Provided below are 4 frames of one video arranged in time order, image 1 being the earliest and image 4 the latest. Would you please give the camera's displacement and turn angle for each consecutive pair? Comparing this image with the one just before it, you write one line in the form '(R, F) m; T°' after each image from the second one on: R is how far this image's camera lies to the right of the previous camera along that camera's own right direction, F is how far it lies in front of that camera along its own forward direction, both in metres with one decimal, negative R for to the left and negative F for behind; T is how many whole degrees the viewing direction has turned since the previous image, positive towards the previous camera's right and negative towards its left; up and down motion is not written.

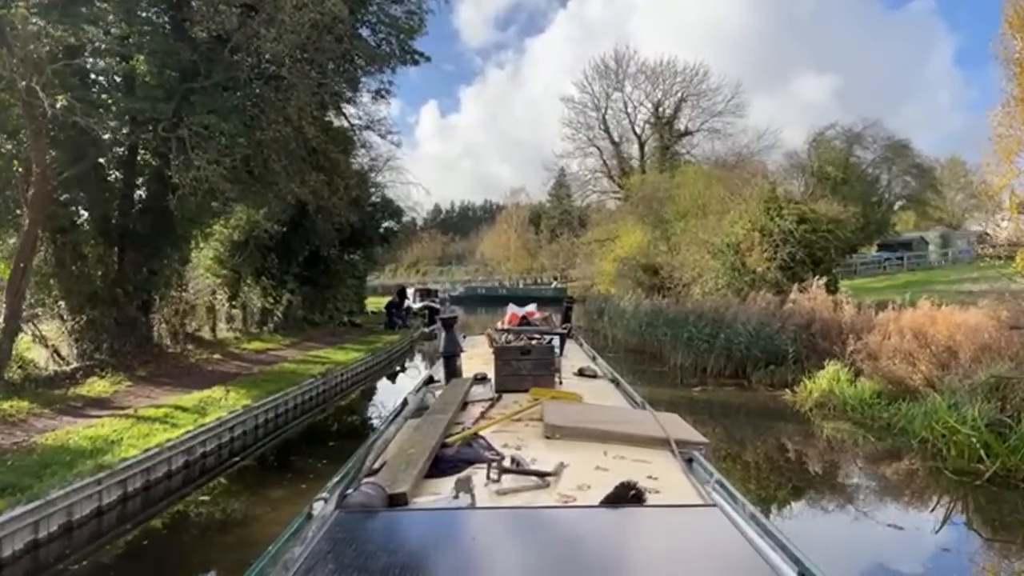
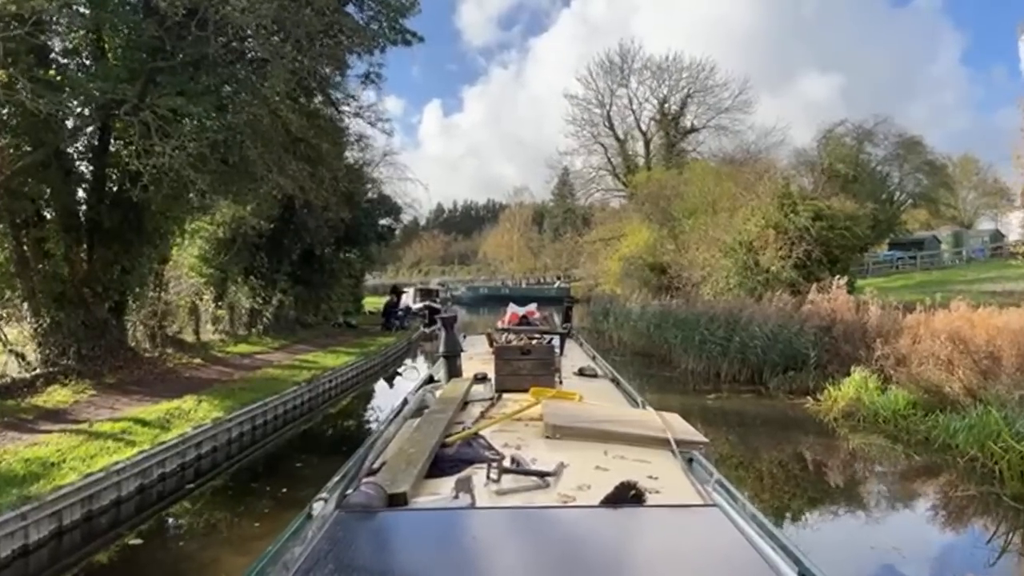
(0.0, +0.9) m; 0°
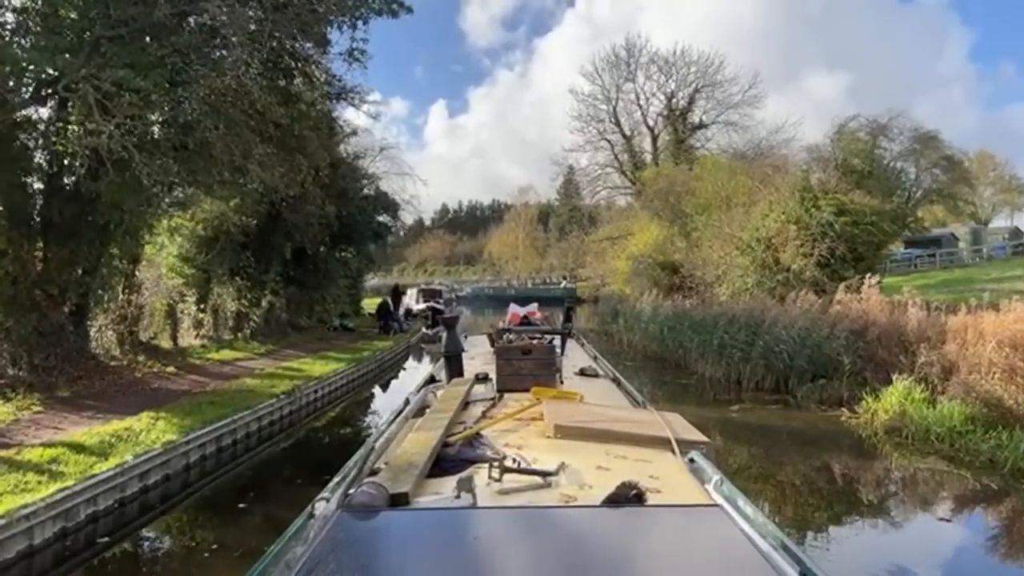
(0.0, +1.2) m; 0°
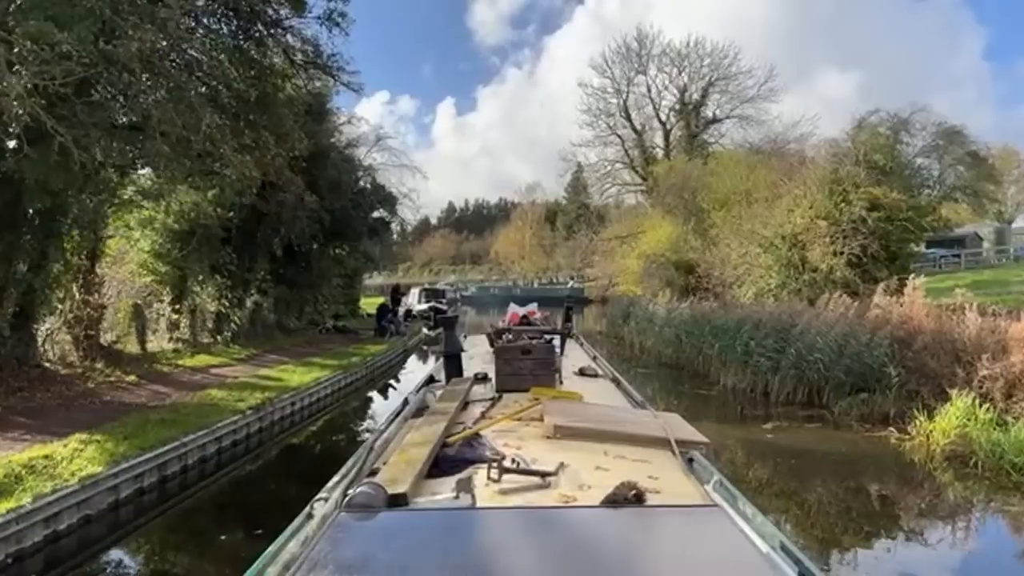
(+0.1, +1.4) m; -1°
